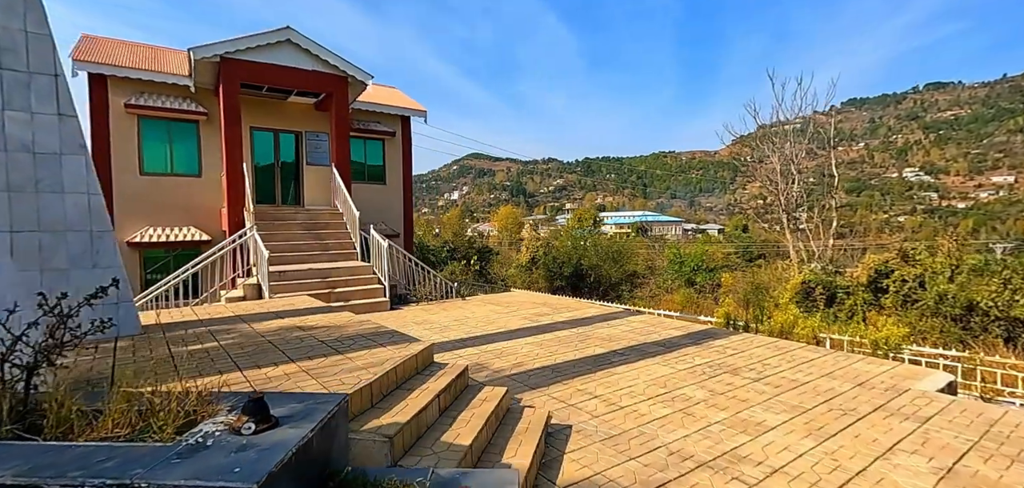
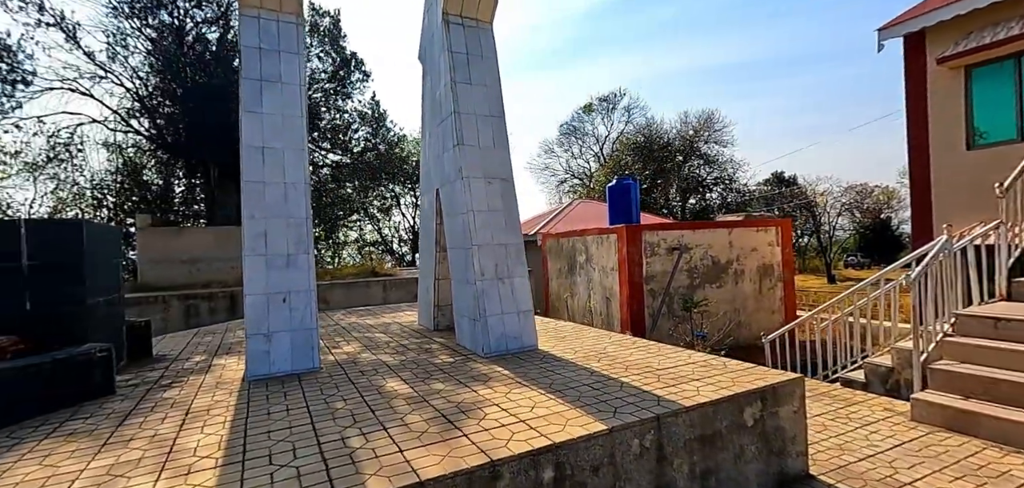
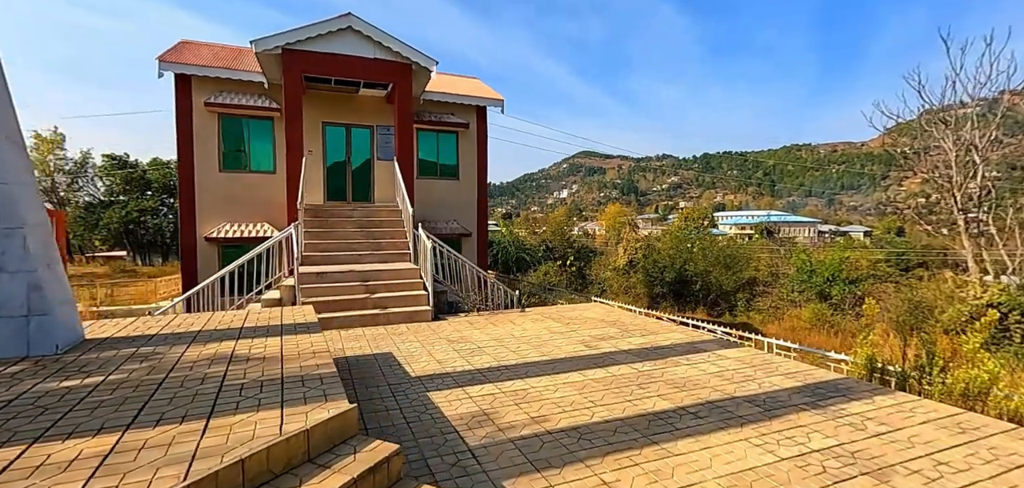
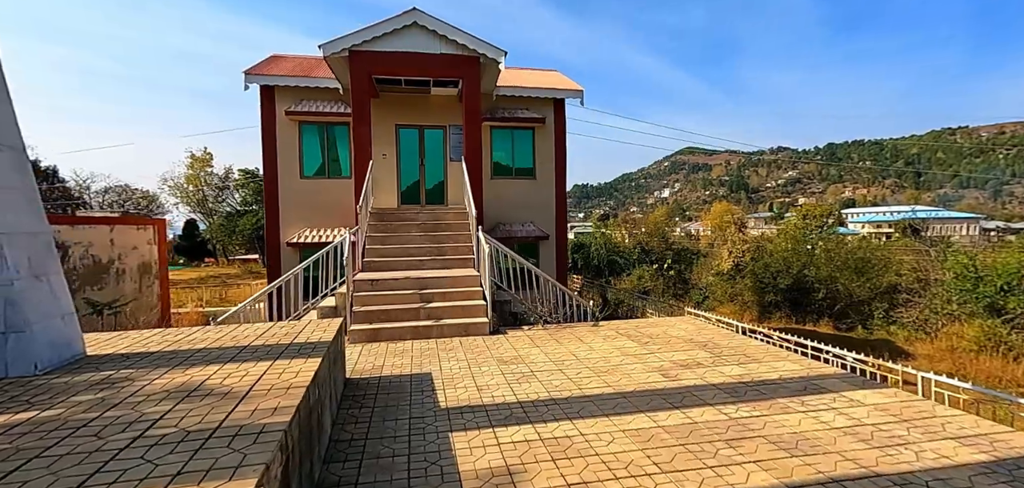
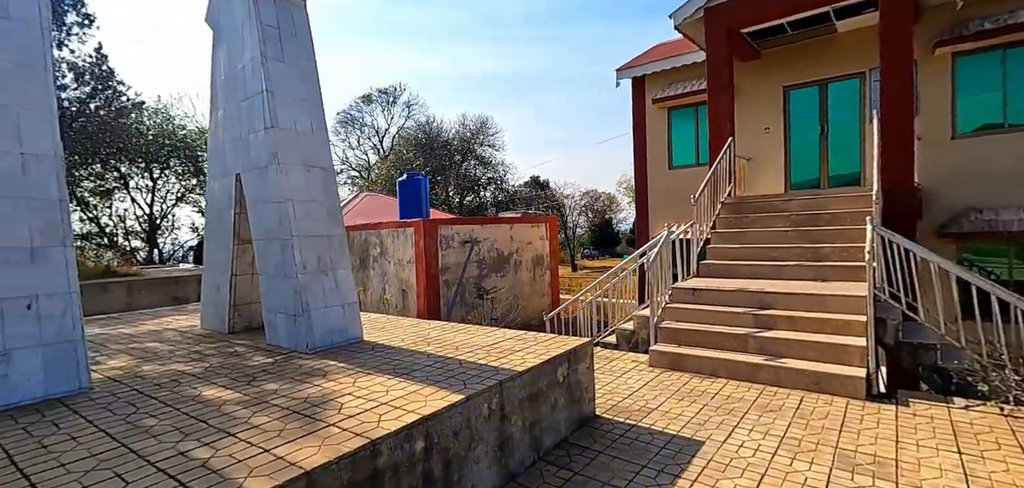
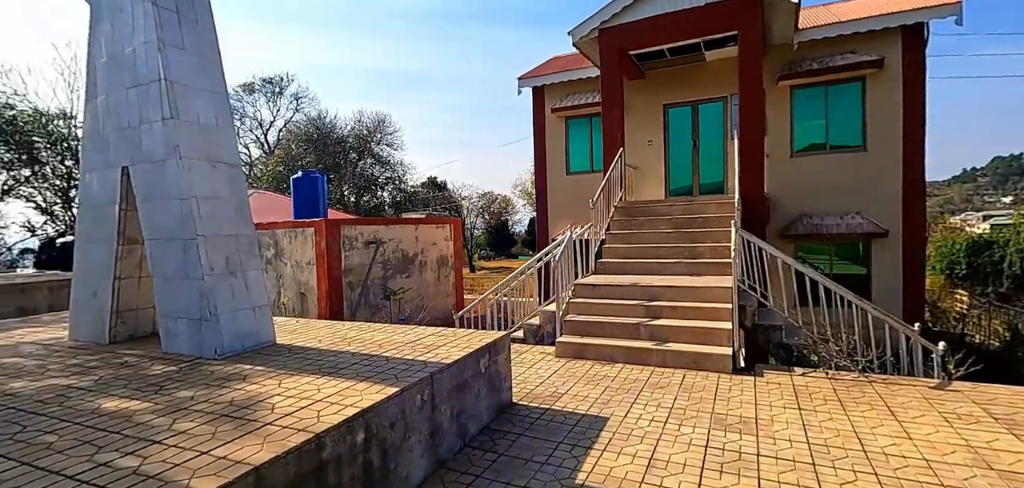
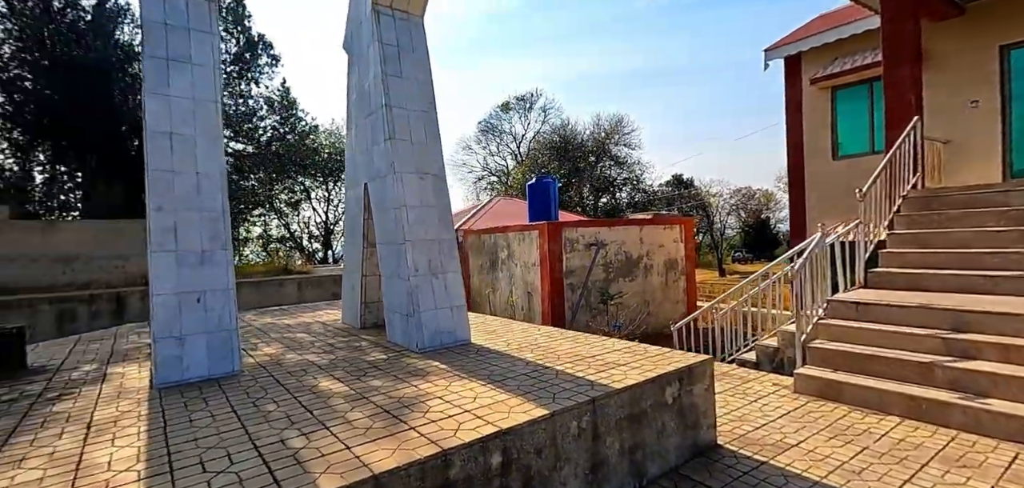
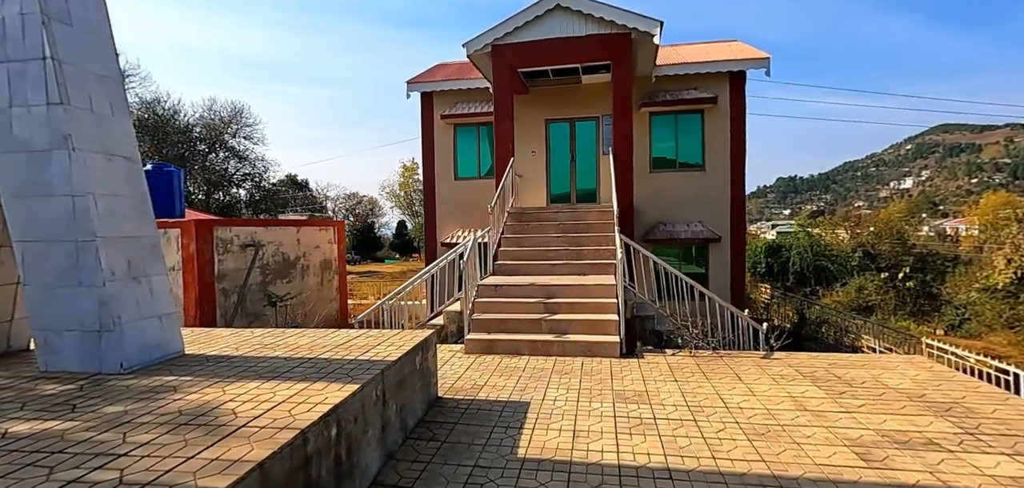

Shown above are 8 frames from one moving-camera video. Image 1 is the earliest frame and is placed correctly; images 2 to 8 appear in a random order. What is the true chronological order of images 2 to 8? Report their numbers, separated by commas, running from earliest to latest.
3, 4, 8, 6, 5, 7, 2
